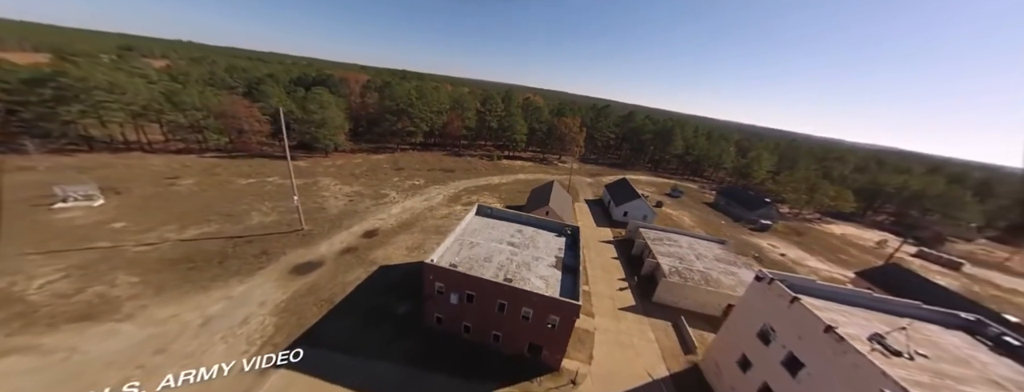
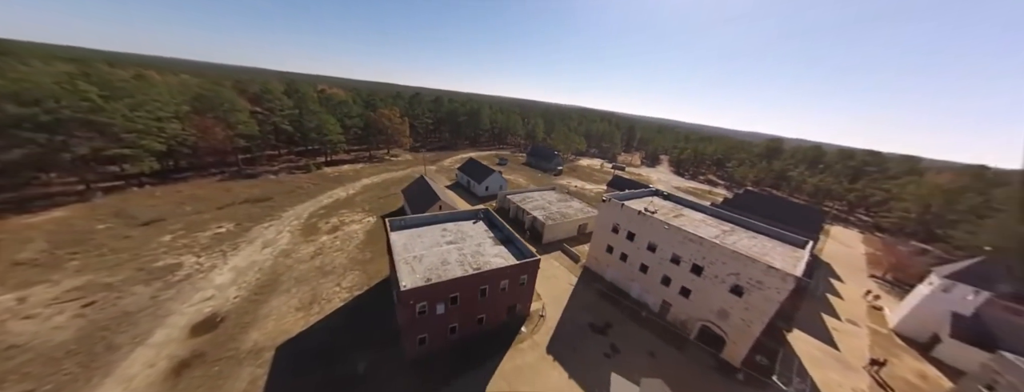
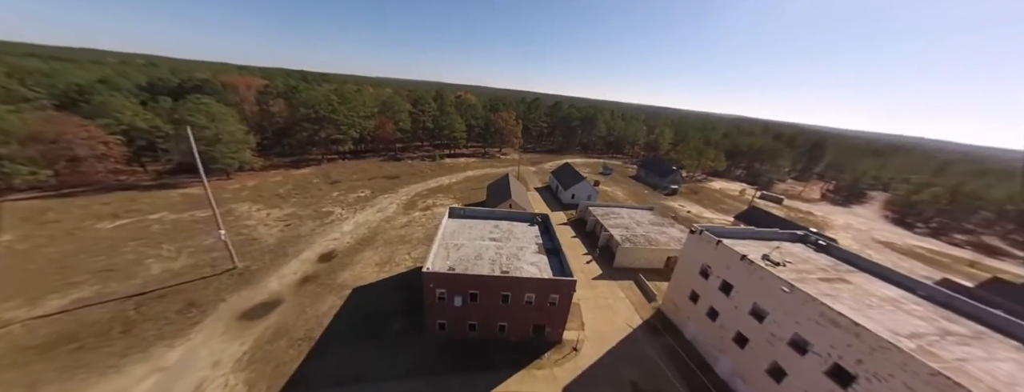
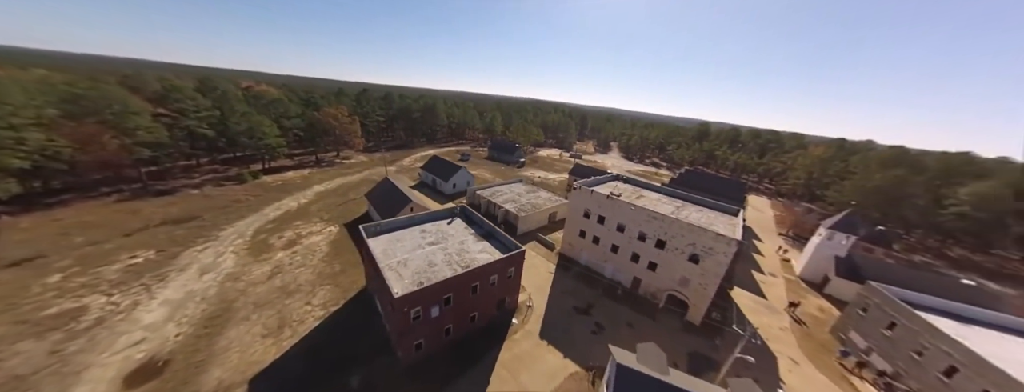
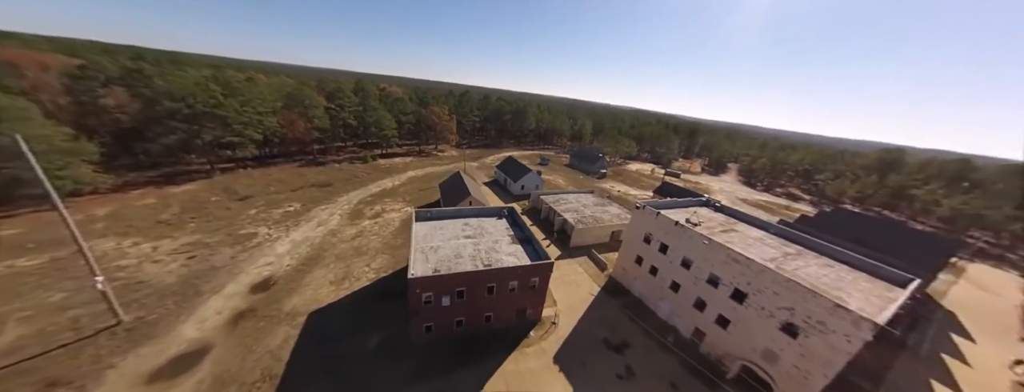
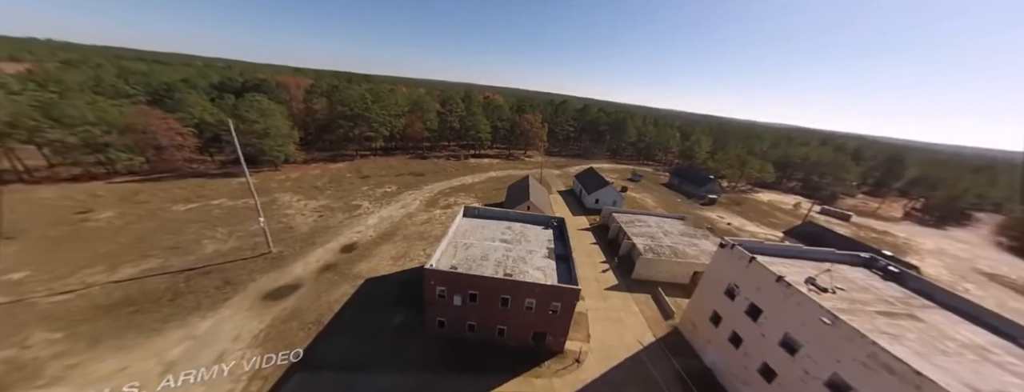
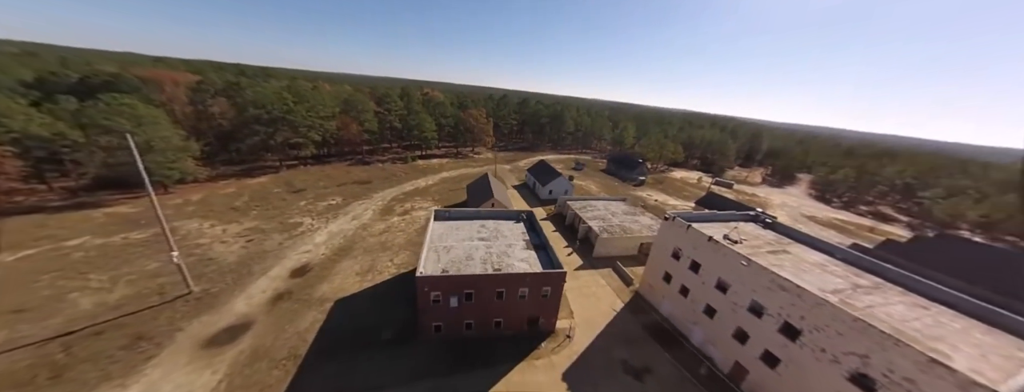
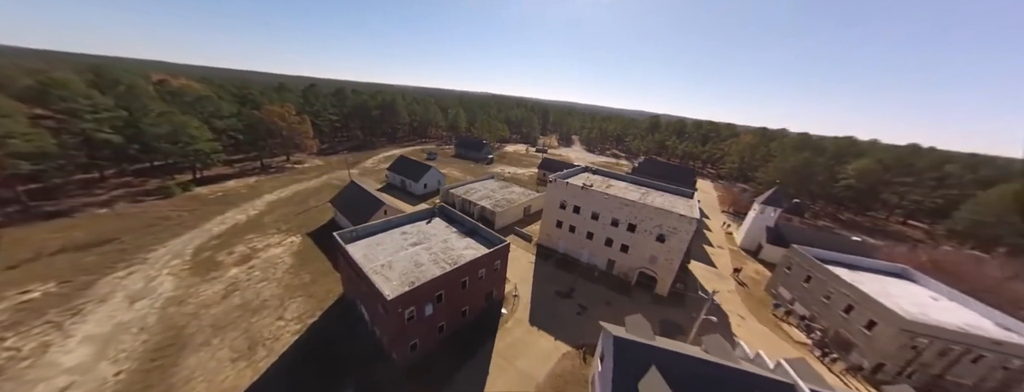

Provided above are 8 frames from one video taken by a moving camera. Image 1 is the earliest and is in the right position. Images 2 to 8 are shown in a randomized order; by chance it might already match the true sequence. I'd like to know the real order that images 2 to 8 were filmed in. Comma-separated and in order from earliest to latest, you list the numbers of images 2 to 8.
6, 3, 7, 5, 2, 4, 8
